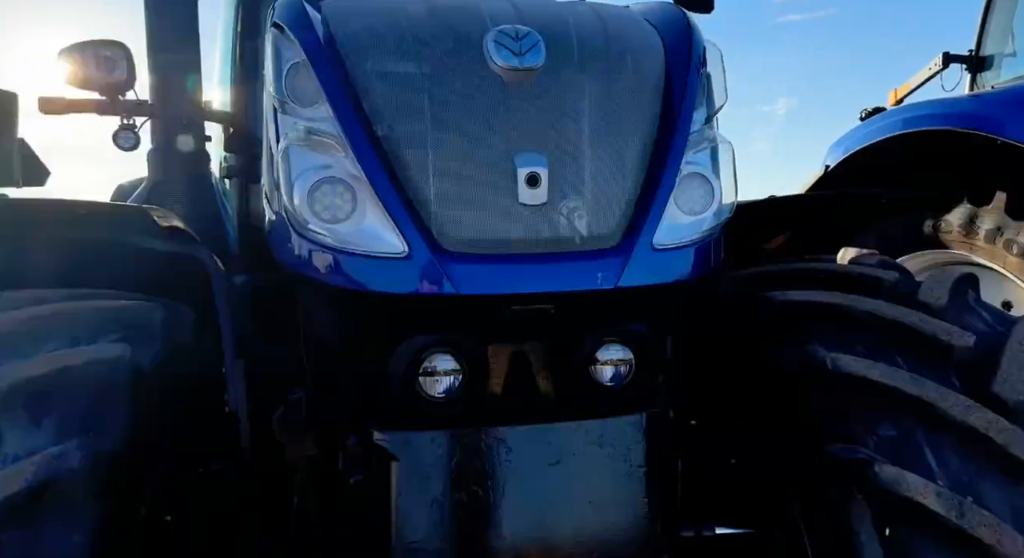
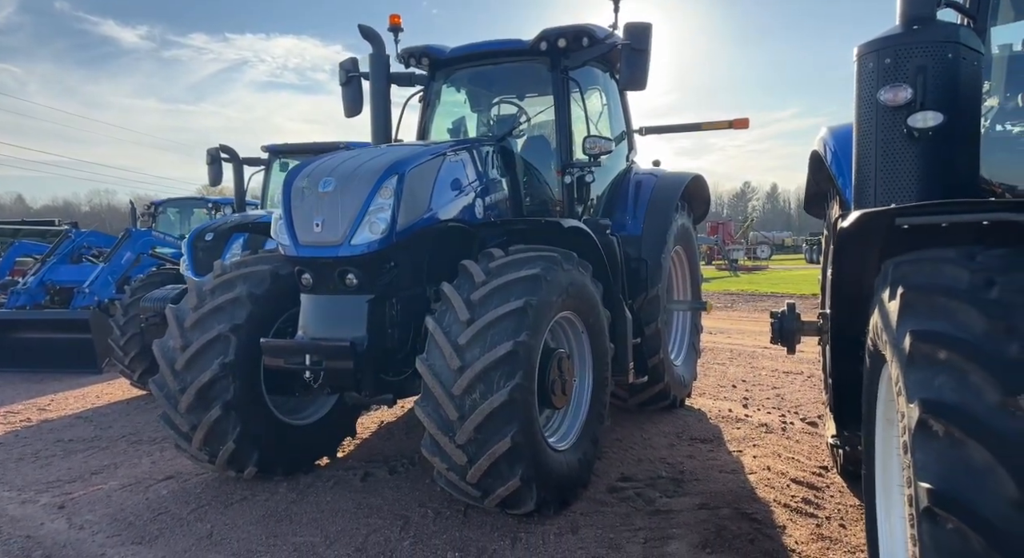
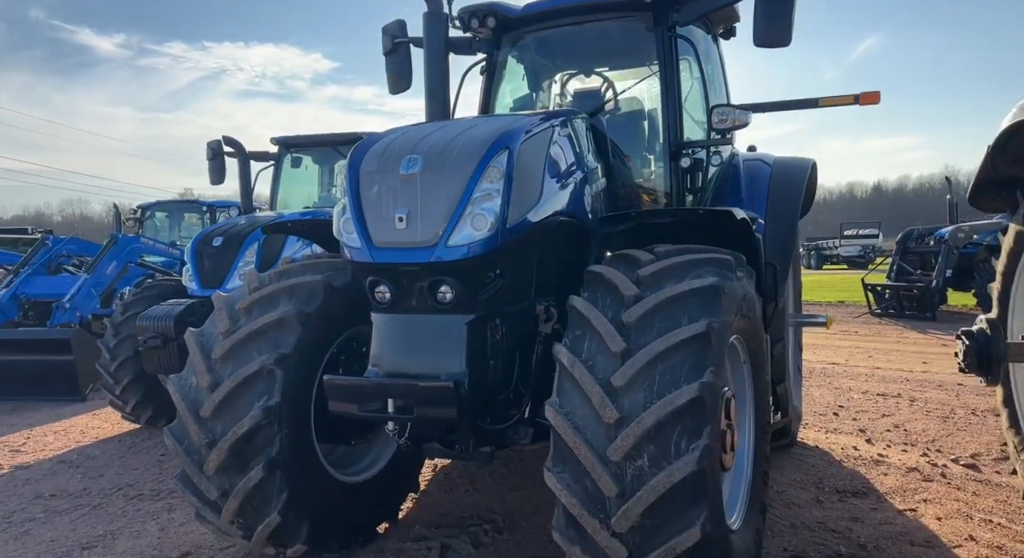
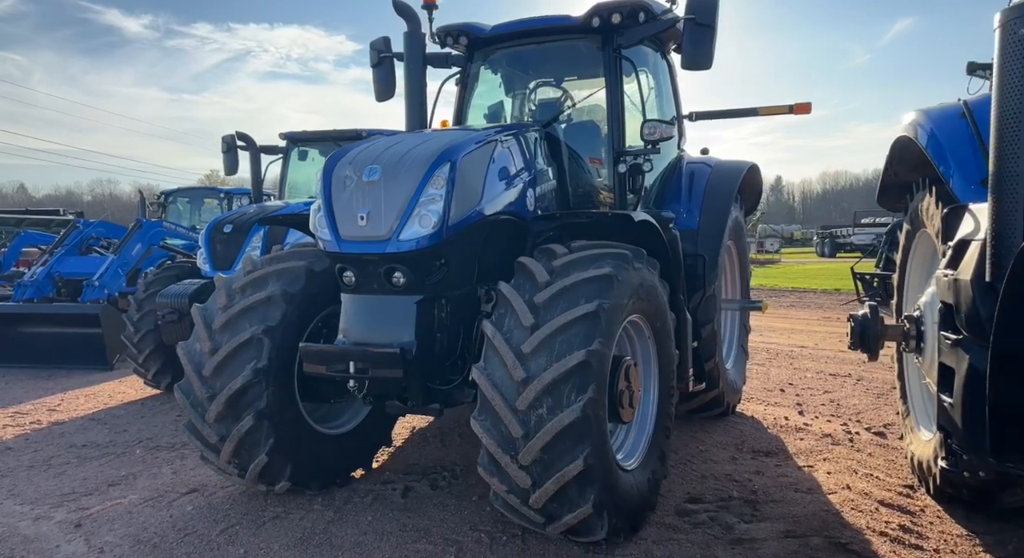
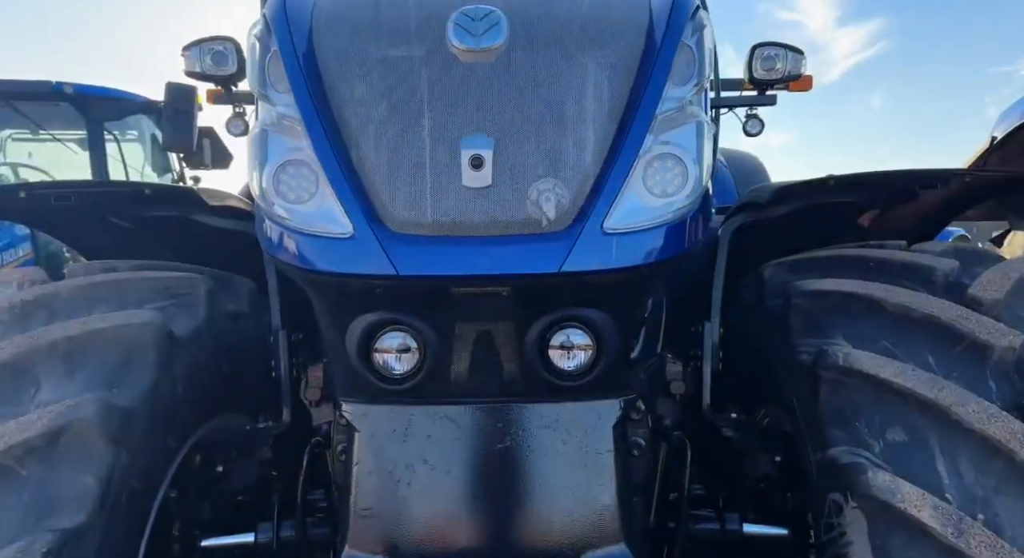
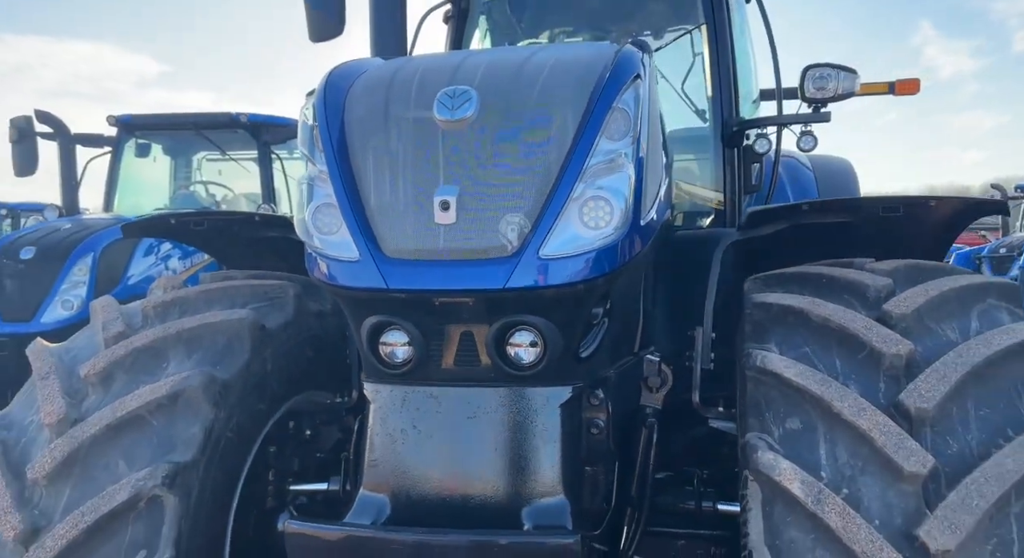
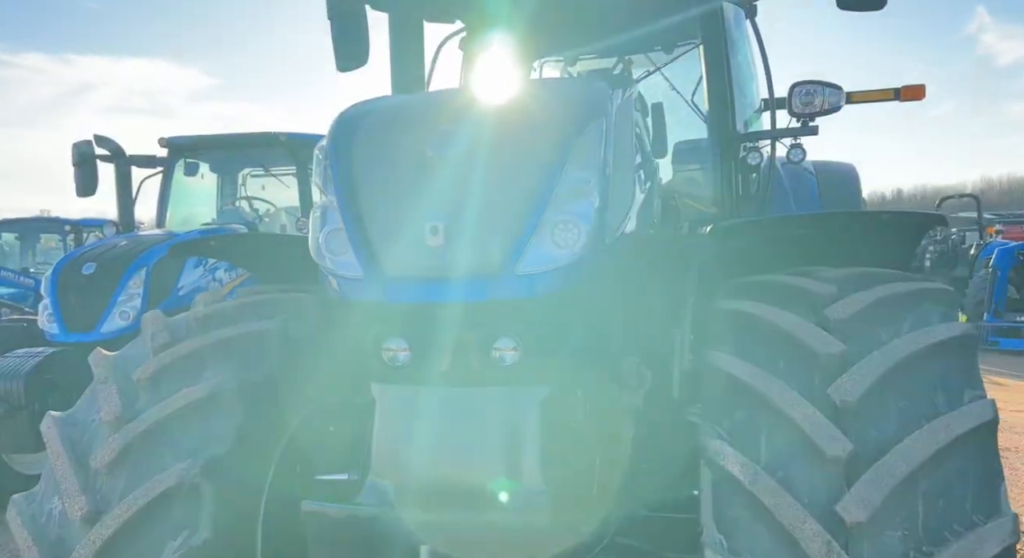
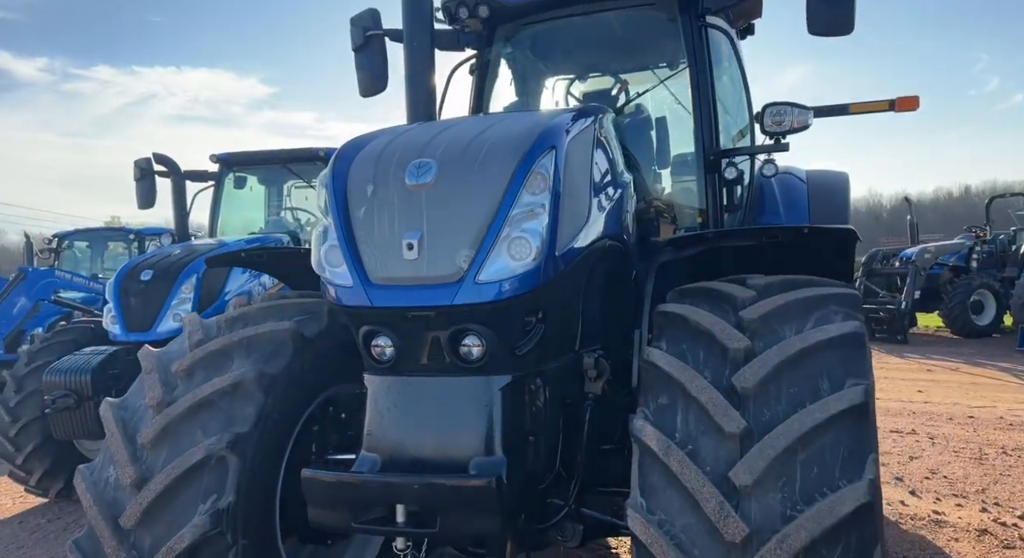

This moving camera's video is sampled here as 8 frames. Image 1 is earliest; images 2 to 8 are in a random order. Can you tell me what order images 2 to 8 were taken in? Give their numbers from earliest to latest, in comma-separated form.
5, 6, 7, 8, 3, 4, 2
